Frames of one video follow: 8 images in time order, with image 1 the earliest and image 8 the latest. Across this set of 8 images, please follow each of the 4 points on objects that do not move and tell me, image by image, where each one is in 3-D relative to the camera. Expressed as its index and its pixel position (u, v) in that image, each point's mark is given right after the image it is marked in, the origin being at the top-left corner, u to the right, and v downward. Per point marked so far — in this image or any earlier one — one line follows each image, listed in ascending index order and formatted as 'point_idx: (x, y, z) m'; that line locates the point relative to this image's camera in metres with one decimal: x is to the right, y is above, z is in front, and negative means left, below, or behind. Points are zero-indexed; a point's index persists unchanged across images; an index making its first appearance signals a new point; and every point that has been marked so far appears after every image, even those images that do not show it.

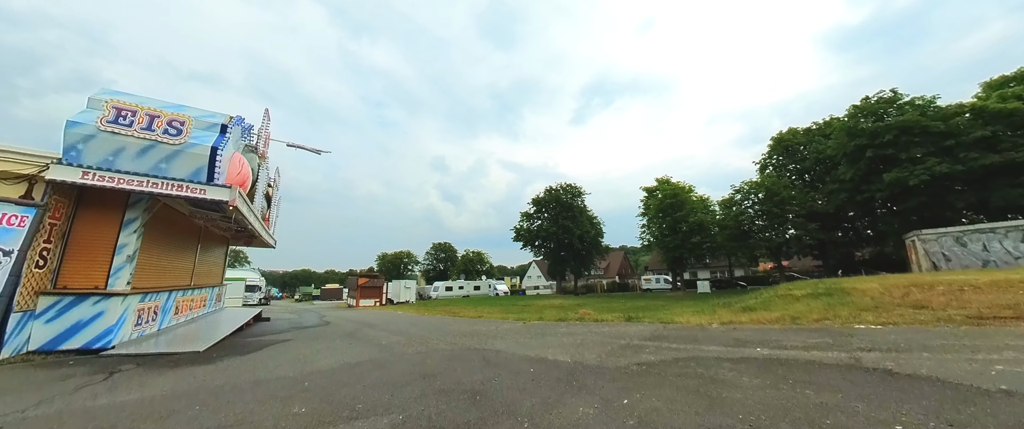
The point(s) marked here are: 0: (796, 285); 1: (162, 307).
0: (+15.4, -3.8, +18.3) m
1: (-12.2, -3.2, +11.8) m
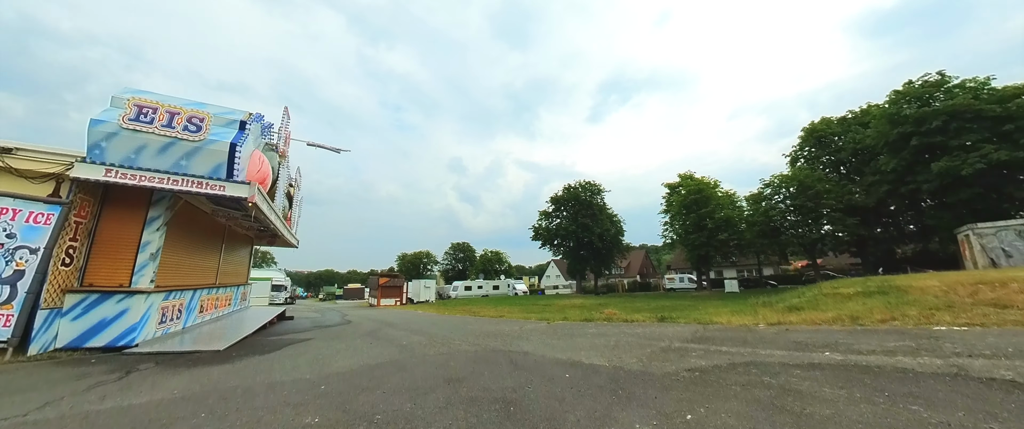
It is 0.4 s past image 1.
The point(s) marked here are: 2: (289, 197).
0: (+16.5, -3.4, +16.9) m
1: (-11.4, -3.1, +11.8) m
2: (-12.1, +0.9, +18.2) m
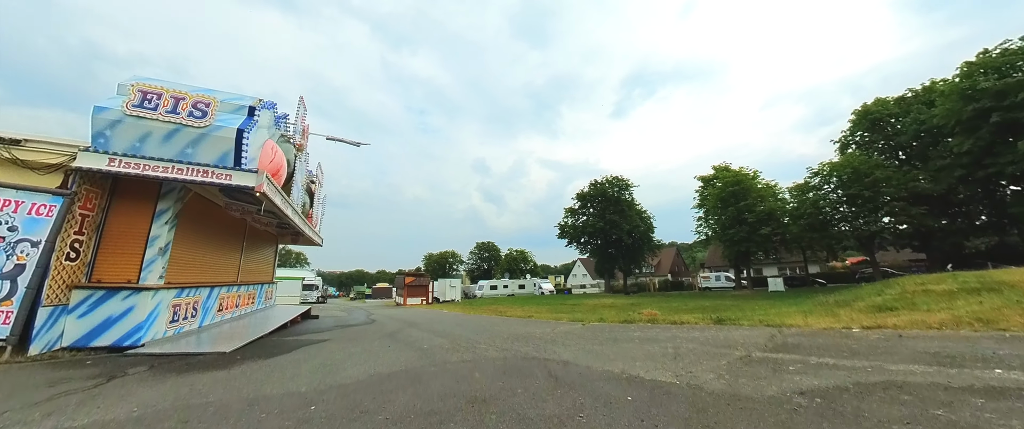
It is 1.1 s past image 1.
0: (+17.8, -2.8, +14.4) m
1: (-10.4, -2.9, +11.3) m
2: (-10.7, +1.1, +17.8) m
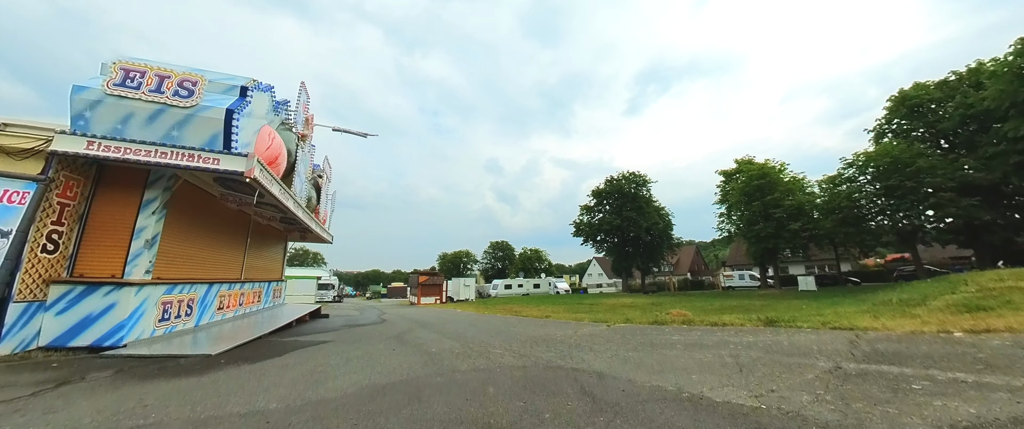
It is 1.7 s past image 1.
0: (+18.4, -2.3, +12.6) m
1: (-9.8, -2.7, +10.6) m
2: (-9.9, +1.3, +17.1) m
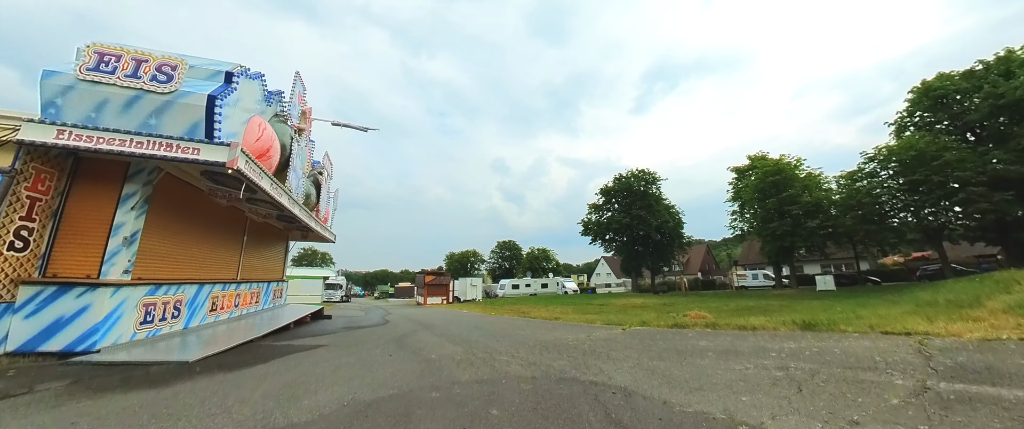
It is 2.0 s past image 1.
0: (+18.7, -2.0, +11.4) m
1: (-9.6, -2.6, +10.0) m
2: (-9.6, +1.4, +16.5) m
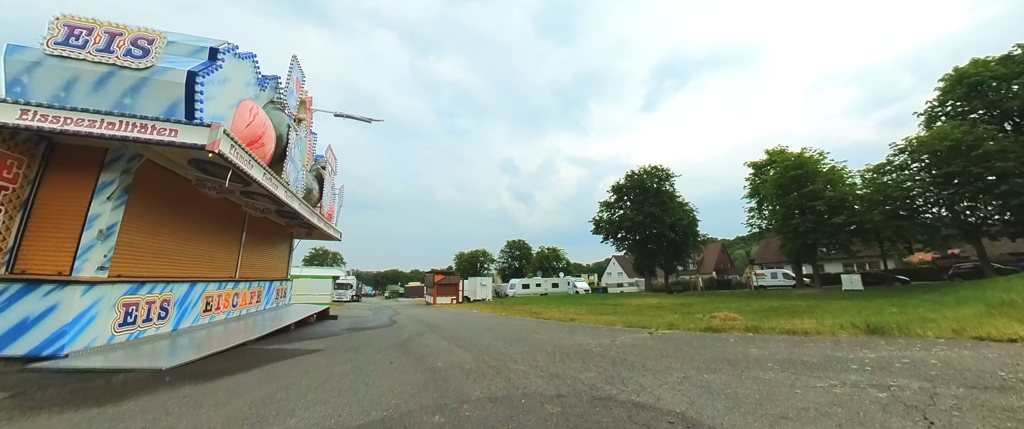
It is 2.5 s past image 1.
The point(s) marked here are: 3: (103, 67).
0: (+19.1, -1.6, +9.9) m
1: (-9.2, -2.4, +9.3) m
2: (-9.0, +1.6, +15.8) m
3: (-8.0, +2.9, +6.6) m
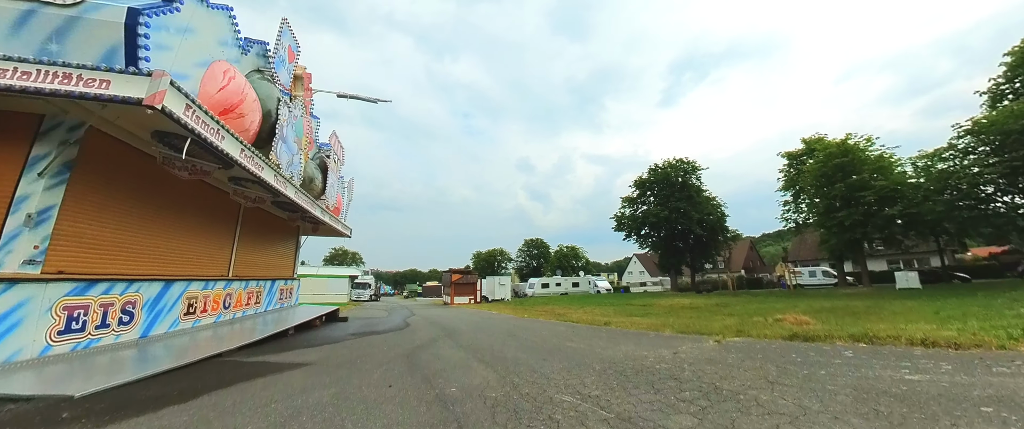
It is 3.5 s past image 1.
0: (+19.8, -0.9, +7.2) m
1: (-8.5, -2.1, +8.0) m
2: (-8.1, +2.0, +14.4) m
3: (-7.5, +3.2, +5.2) m
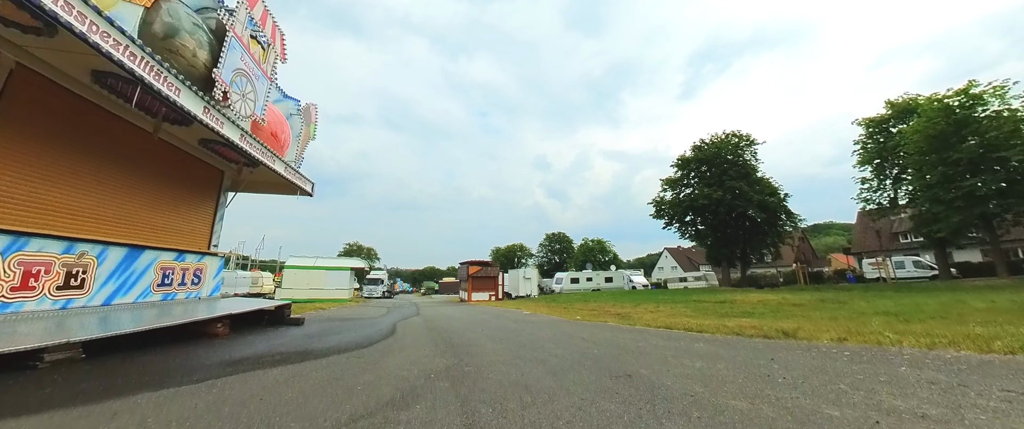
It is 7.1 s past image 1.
0: (+20.9, +1.4, -0.8) m
1: (-7.3, -0.1, +1.4) m
2: (-6.6, +4.0, +7.8) m
3: (-6.6, +5.2, -1.4) m
